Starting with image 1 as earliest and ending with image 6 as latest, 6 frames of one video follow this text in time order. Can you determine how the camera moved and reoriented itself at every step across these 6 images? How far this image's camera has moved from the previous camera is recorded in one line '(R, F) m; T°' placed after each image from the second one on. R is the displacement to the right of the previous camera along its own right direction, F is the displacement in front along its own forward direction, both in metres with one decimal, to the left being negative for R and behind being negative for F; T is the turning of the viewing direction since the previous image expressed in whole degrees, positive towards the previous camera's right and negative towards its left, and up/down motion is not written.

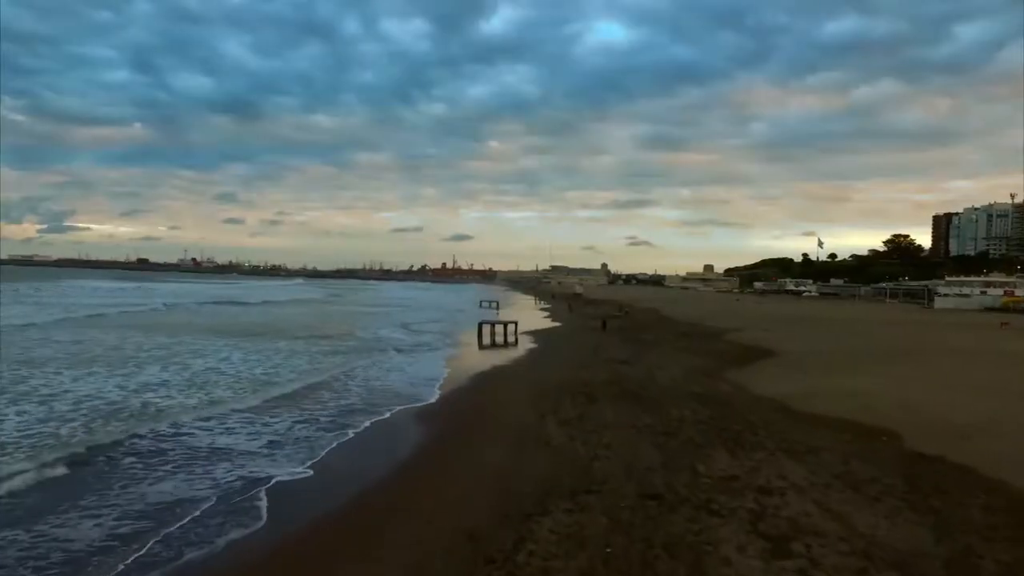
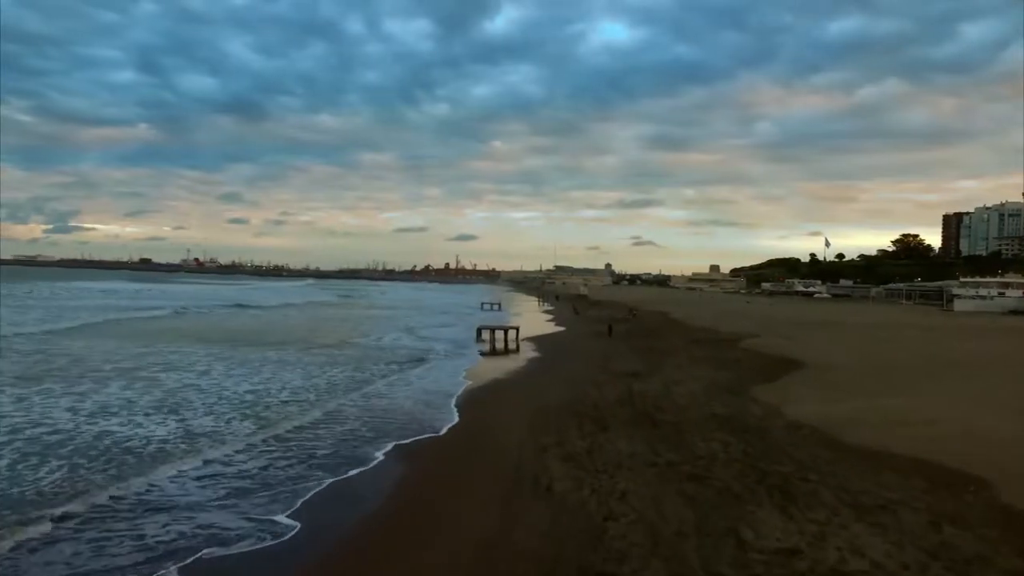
(+0.1, +1.7) m; 0°
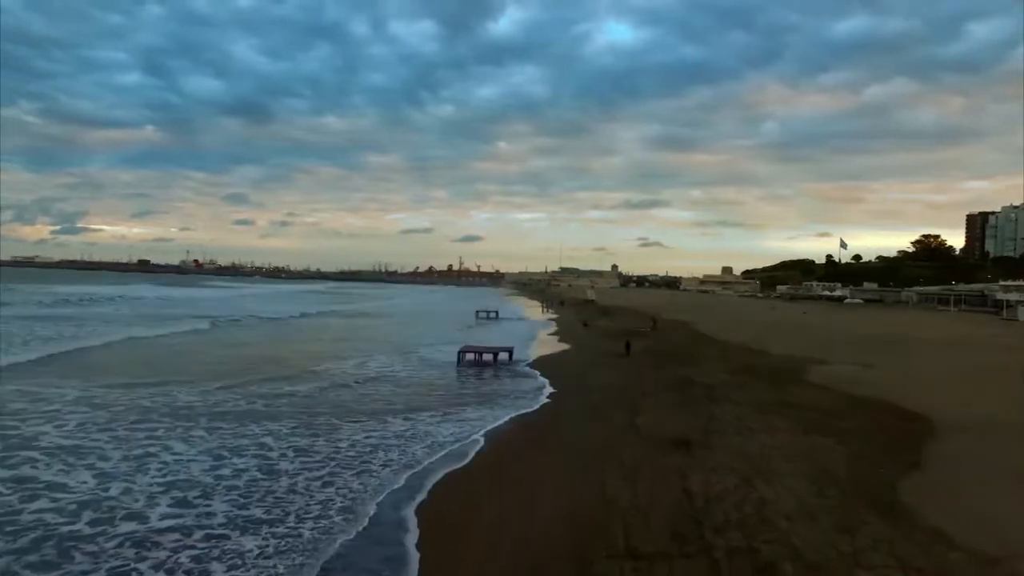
(+0.3, +5.5) m; 0°
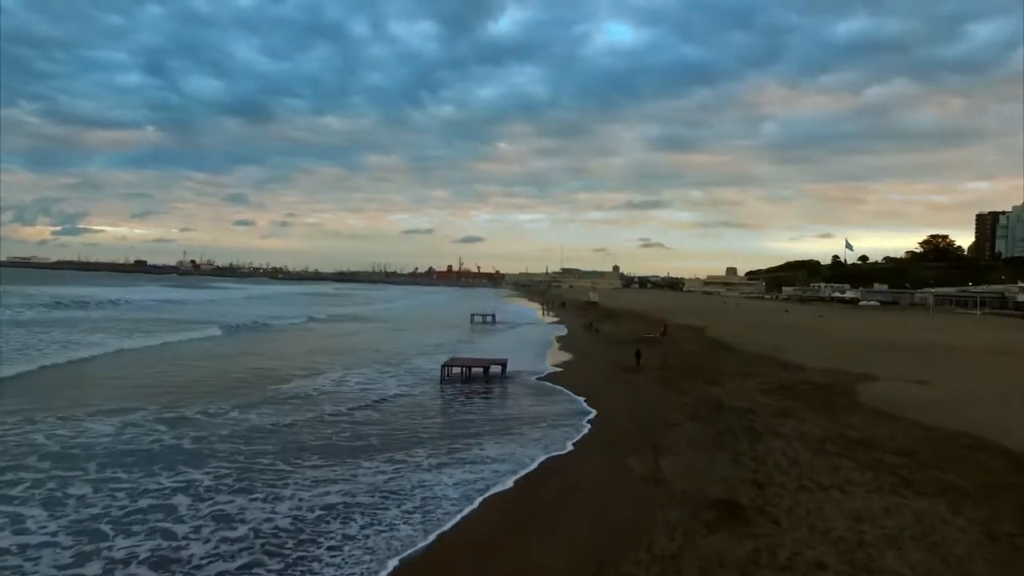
(+0.1, +2.6) m; 0°
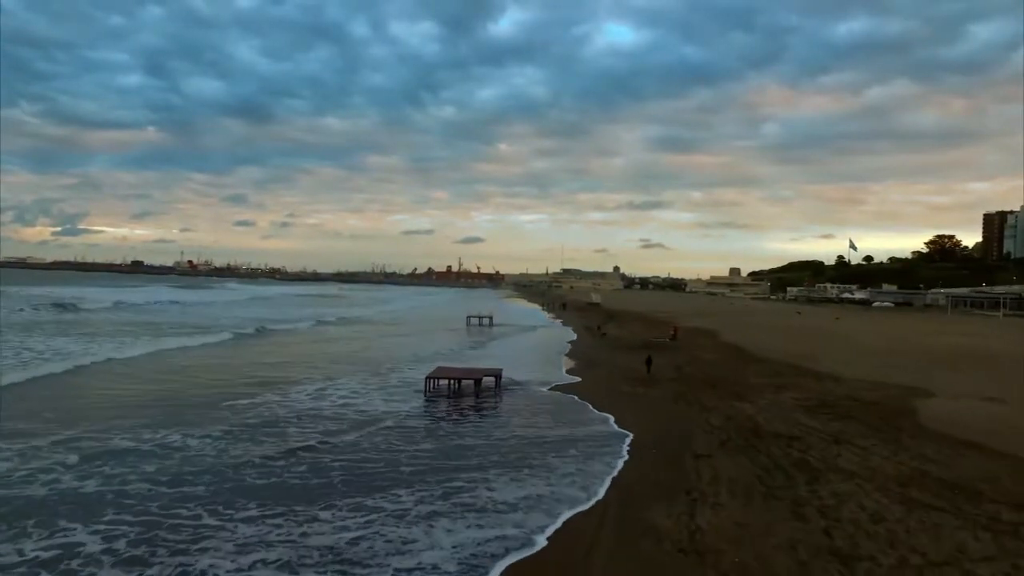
(+0.1, +2.2) m; 0°
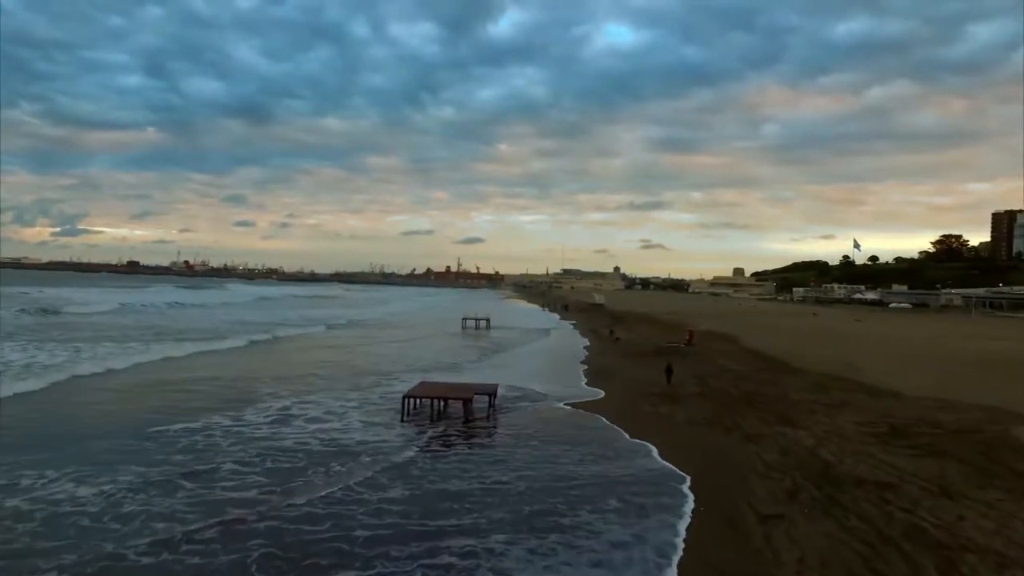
(0.0, +2.5) m; 0°
